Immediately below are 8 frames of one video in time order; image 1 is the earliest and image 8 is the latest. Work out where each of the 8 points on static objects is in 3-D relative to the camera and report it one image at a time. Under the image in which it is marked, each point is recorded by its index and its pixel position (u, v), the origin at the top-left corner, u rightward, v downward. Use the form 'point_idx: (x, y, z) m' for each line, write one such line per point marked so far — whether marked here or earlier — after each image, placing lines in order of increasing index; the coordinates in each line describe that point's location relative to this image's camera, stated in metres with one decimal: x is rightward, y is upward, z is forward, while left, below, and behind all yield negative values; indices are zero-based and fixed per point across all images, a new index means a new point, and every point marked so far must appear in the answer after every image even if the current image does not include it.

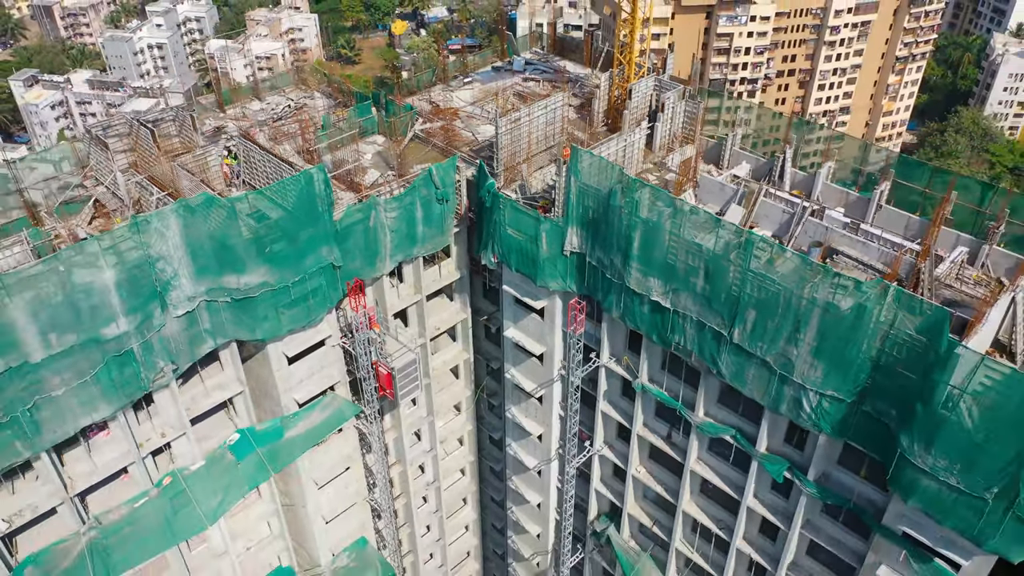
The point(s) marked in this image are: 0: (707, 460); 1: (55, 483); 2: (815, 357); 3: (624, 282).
0: (+4.8, -4.2, +18.9) m
1: (-9.7, -4.2, +16.5) m
2: (+5.8, -1.3, +14.8) m
3: (+2.6, +0.2, +17.6) m
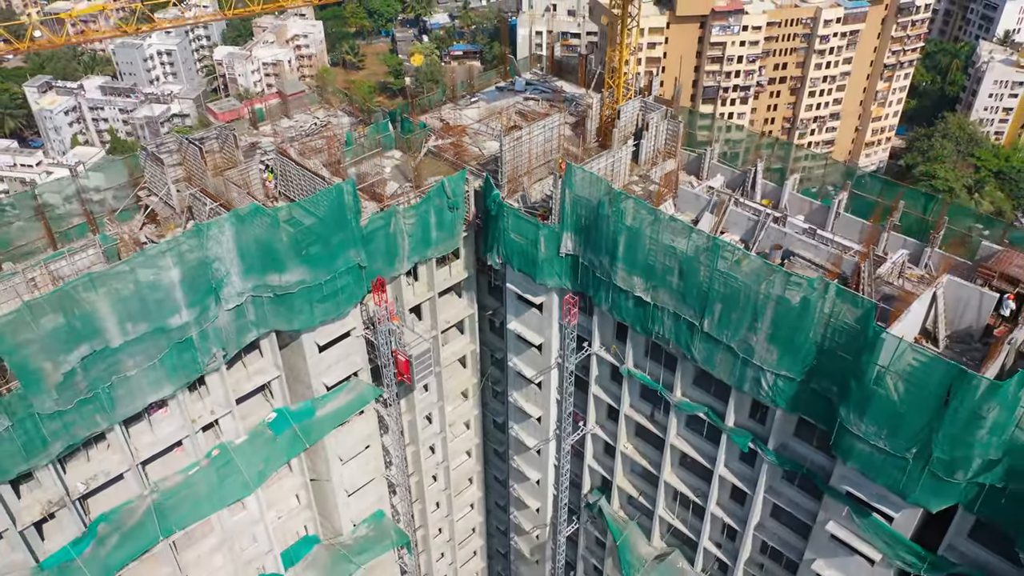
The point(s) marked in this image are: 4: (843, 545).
0: (+4.8, -4.1, +21.6) m
1: (-9.7, -4.1, +19.3) m
2: (+5.8, -1.2, +17.6) m
3: (+2.6, +0.2, +20.4) m
4: (+8.0, -6.2, +18.7) m
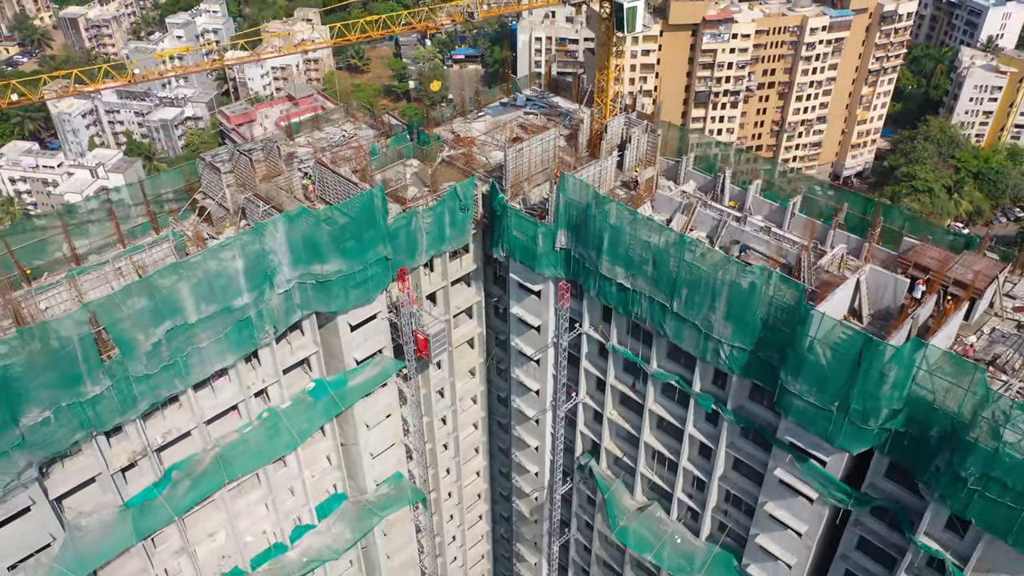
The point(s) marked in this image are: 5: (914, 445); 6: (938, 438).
0: (+4.9, -3.7, +25.6) m
1: (-9.6, -3.7, +23.2) m
2: (+5.9, -0.9, +21.5) m
3: (+2.7, +0.6, +24.3) m
4: (+8.1, -5.8, +22.7) m
5: (+9.9, -3.9, +19.2) m
6: (+10.2, -3.5, +18.6) m
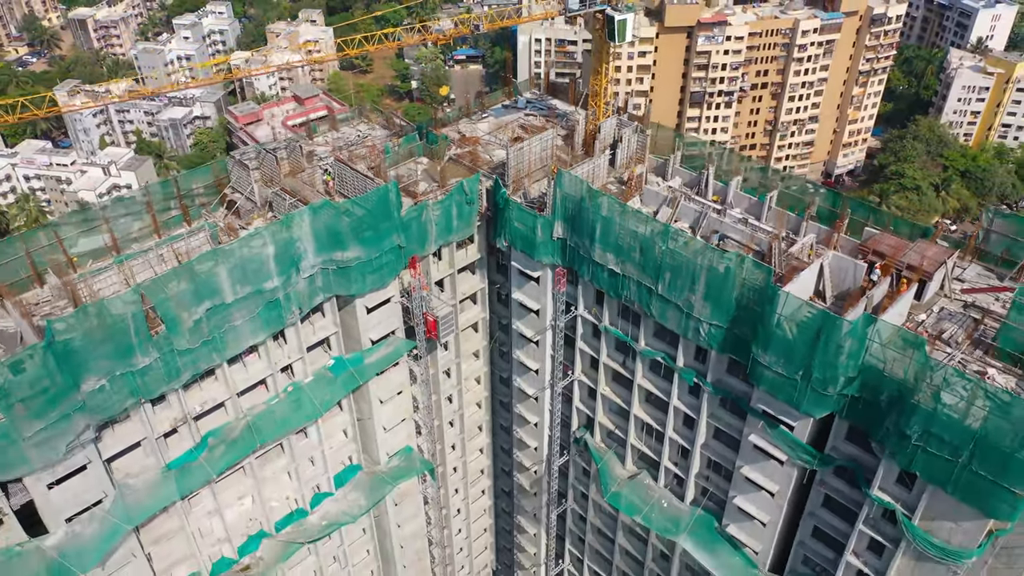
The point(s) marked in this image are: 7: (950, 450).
0: (+5.0, -3.2, +28.2) m
1: (-9.5, -3.2, +25.8) m
2: (+6.0, -0.4, +24.1) m
3: (+2.8, +1.1, +26.9) m
4: (+8.2, -5.3, +25.3) m
5: (+10.0, -3.4, +21.8) m
6: (+10.3, -3.0, +21.2) m
7: (+11.3, -4.1, +20.0) m
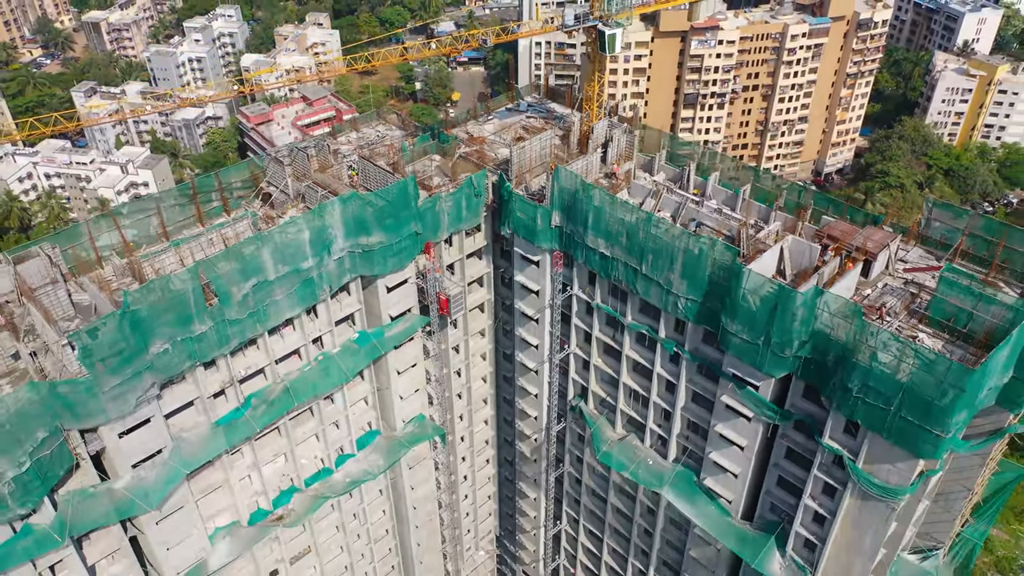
0: (+5.1, -2.5, +32.0) m
1: (-9.4, -2.5, +29.6) m
2: (+6.1, +0.4, +27.9) m
3: (+2.9, +1.8, +30.7) m
4: (+8.3, -4.6, +29.1) m
5: (+10.1, -2.6, +25.6) m
6: (+10.4, -2.3, +25.0) m
7: (+11.4, -3.4, +23.8) m
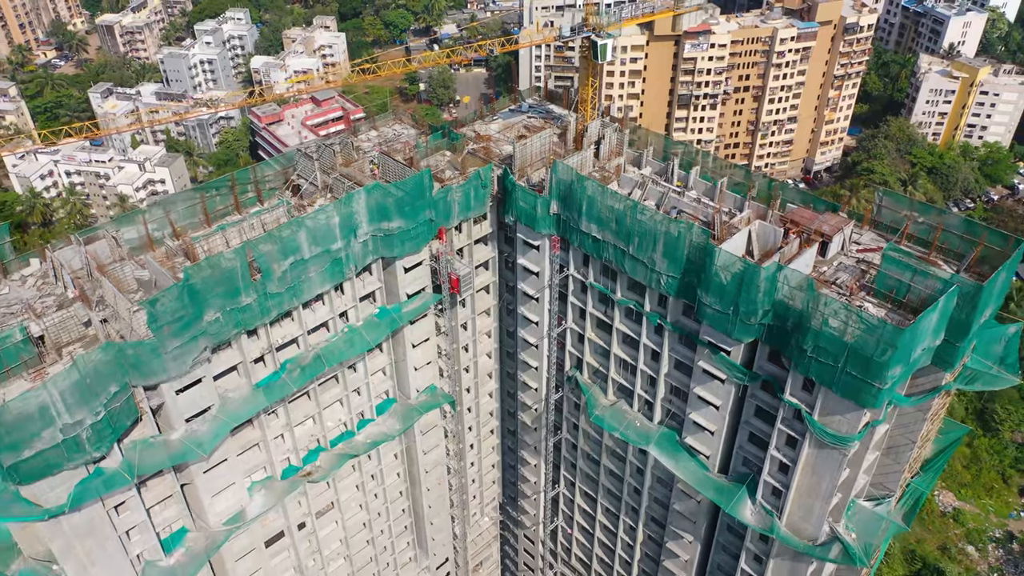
0: (+5.2, -1.6, +36.1) m
1: (-9.3, -1.6, +33.7) m
2: (+6.3, +1.3, +32.0) m
3: (+3.1, +2.7, +34.8) m
4: (+8.4, -3.7, +33.2) m
5: (+10.2, -1.7, +29.7) m
6: (+10.5, -1.4, +29.1) m
7: (+11.6, -2.5, +27.9) m
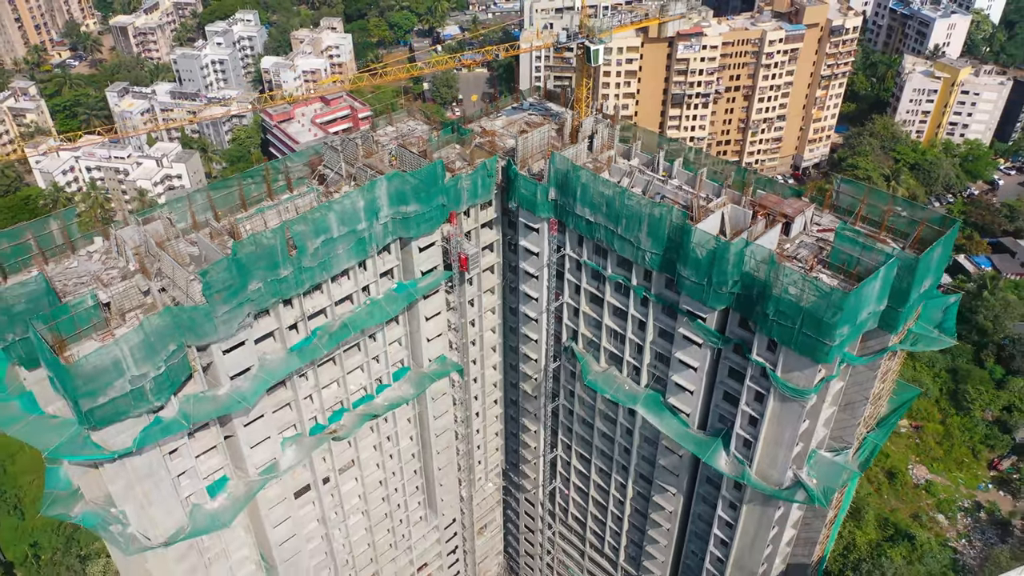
0: (+5.4, -0.4, +40.7) m
1: (-9.1, -0.4, +38.3) m
2: (+6.4, +2.4, +36.6) m
3: (+3.2, +3.9, +39.4) m
4: (+8.6, -2.5, +37.8) m
5: (+10.4, -0.6, +34.3) m
6: (+10.7, -0.2, +33.7) m
7: (+11.7, -1.3, +32.5) m
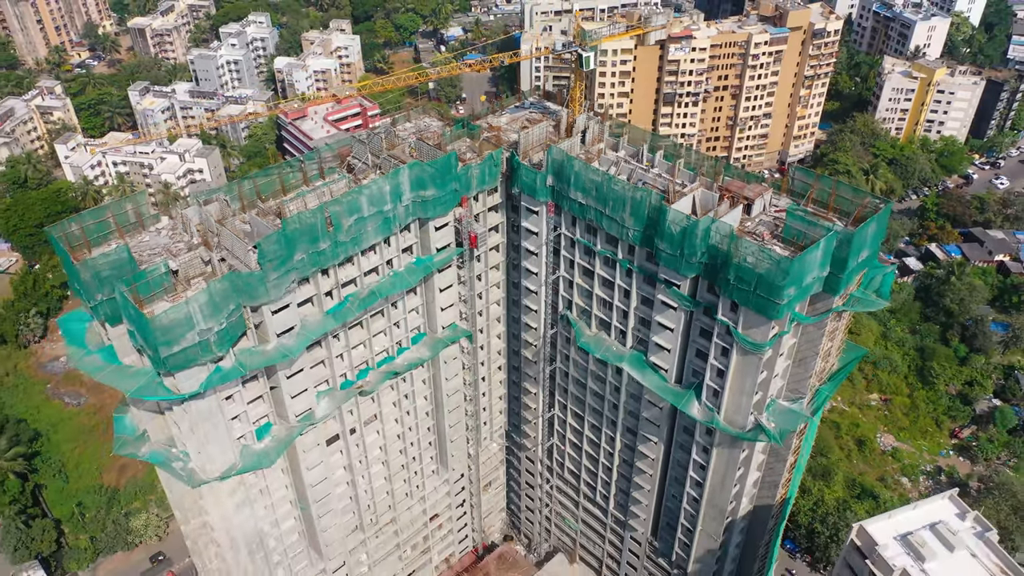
0: (+5.6, +1.2, +47.2) m
1: (-8.9, +1.2, +44.8) m
2: (+6.6, +4.0, +43.1) m
3: (+3.4, +5.5, +45.9) m
4: (+8.8, -1.0, +44.3) m
5: (+10.6, +1.0, +40.8) m
6: (+10.9, +1.3, +40.2) m
7: (+11.9, +0.2, +39.0) m
